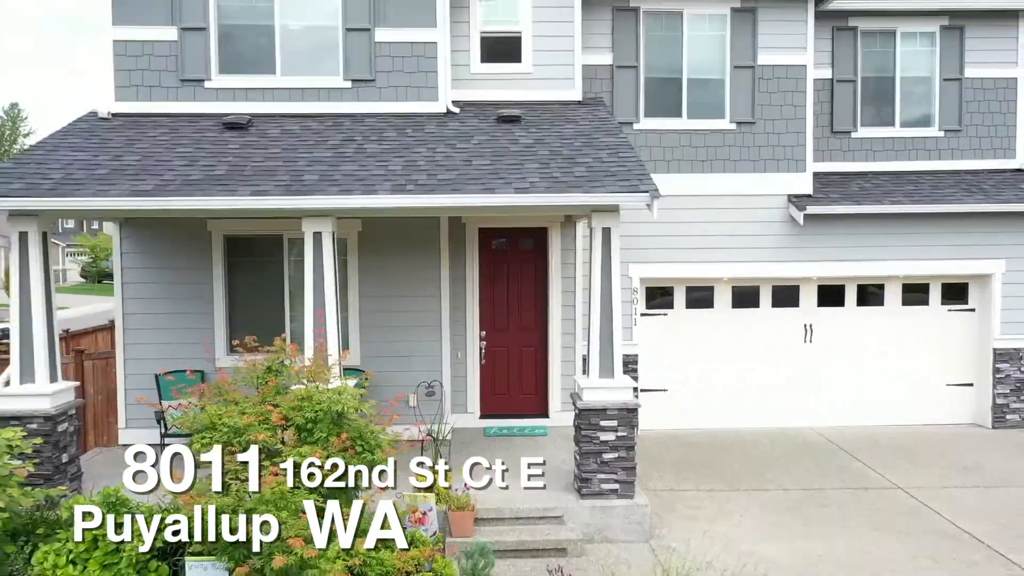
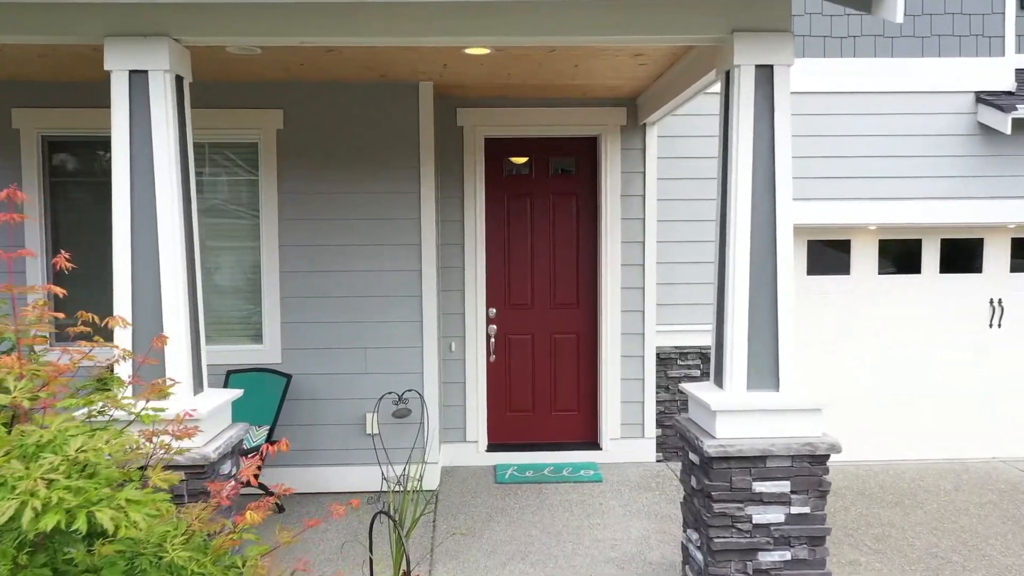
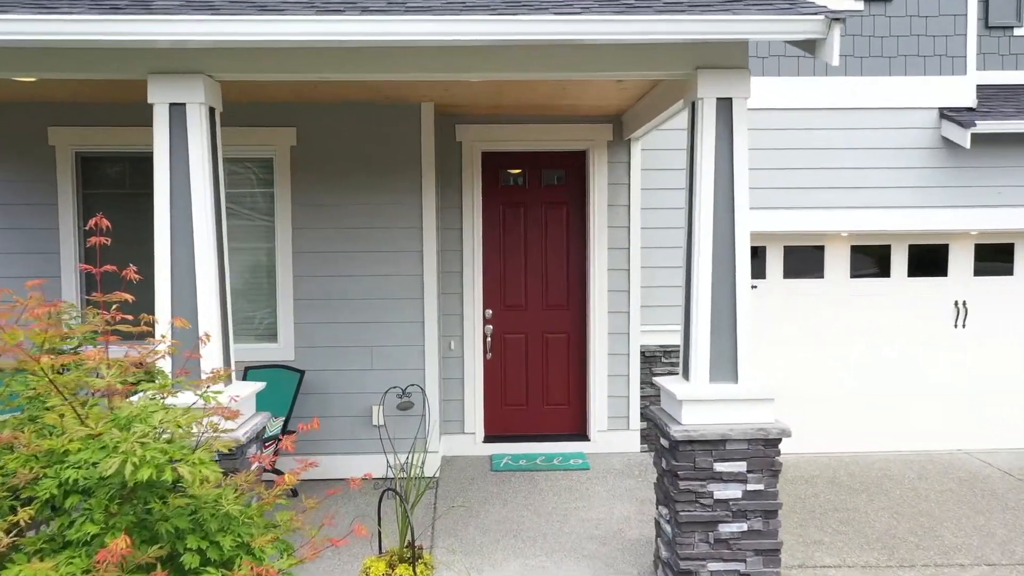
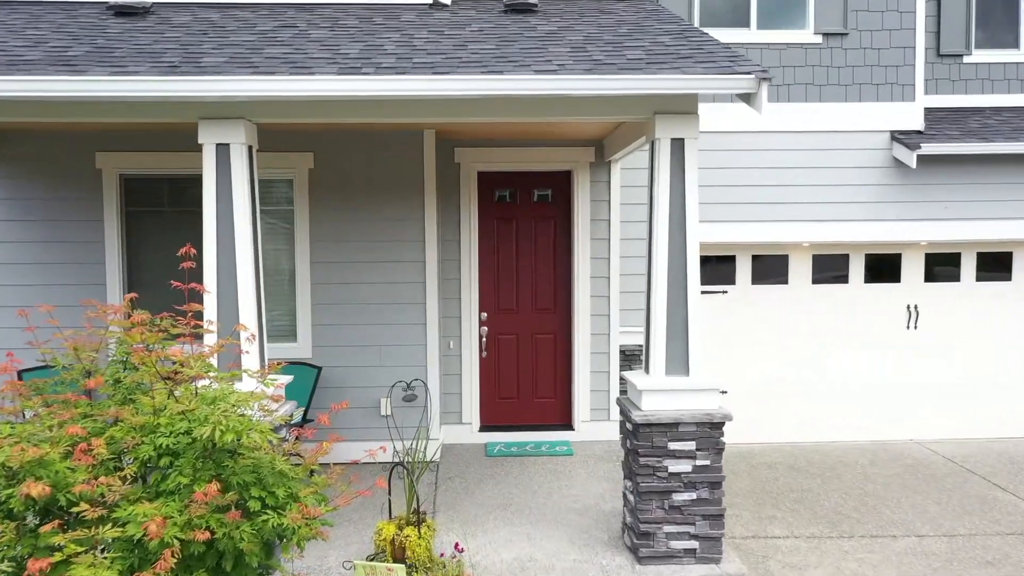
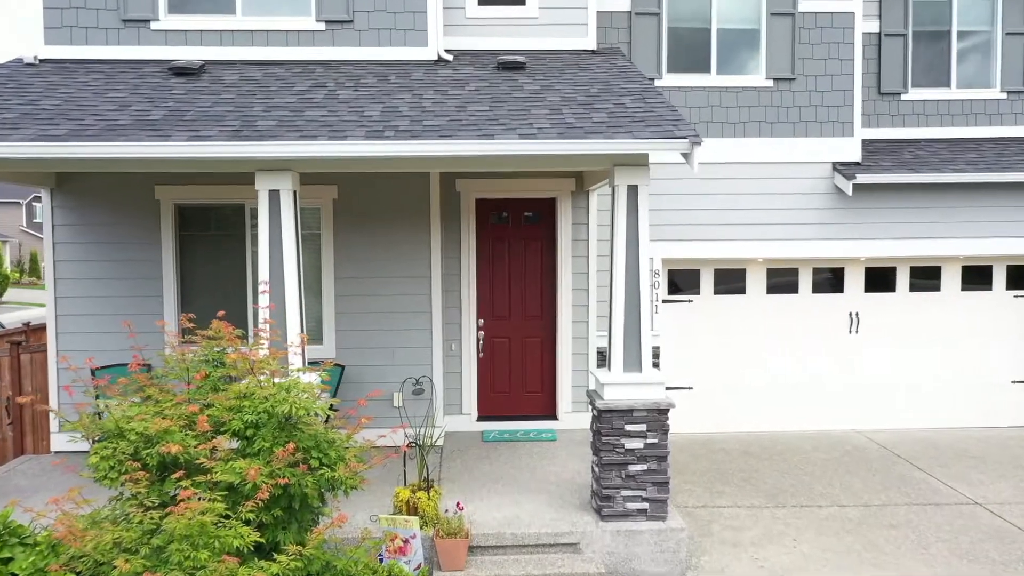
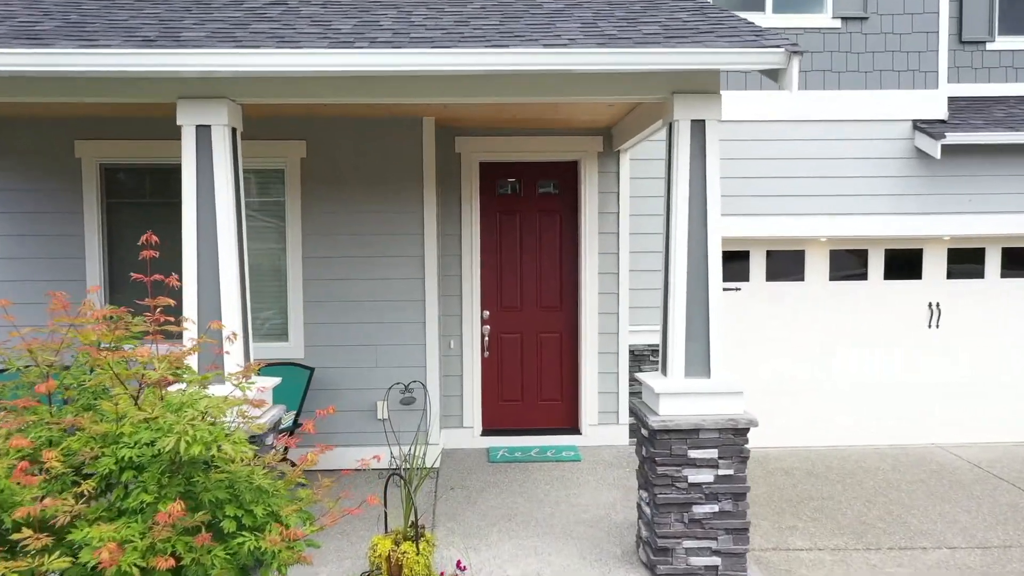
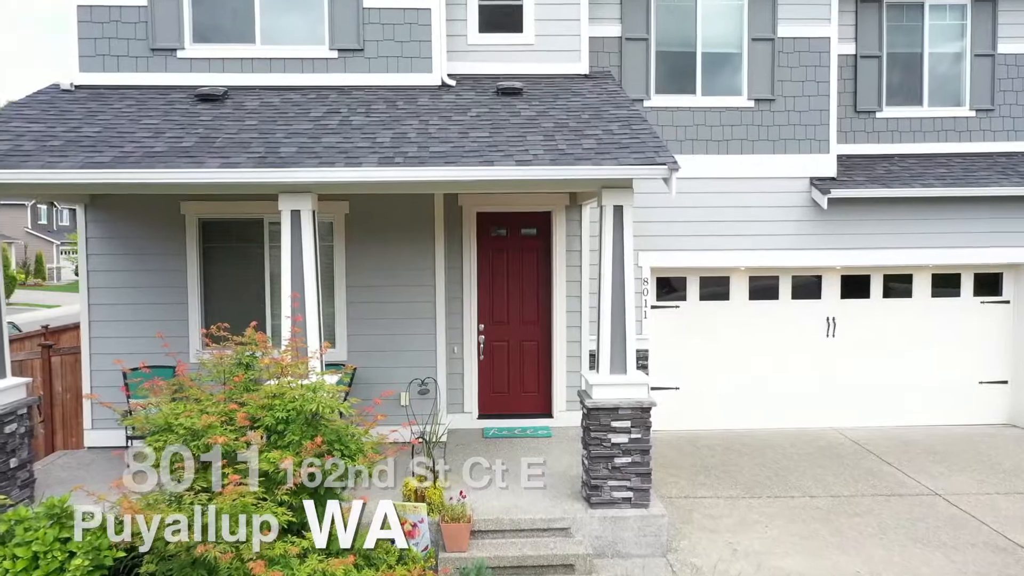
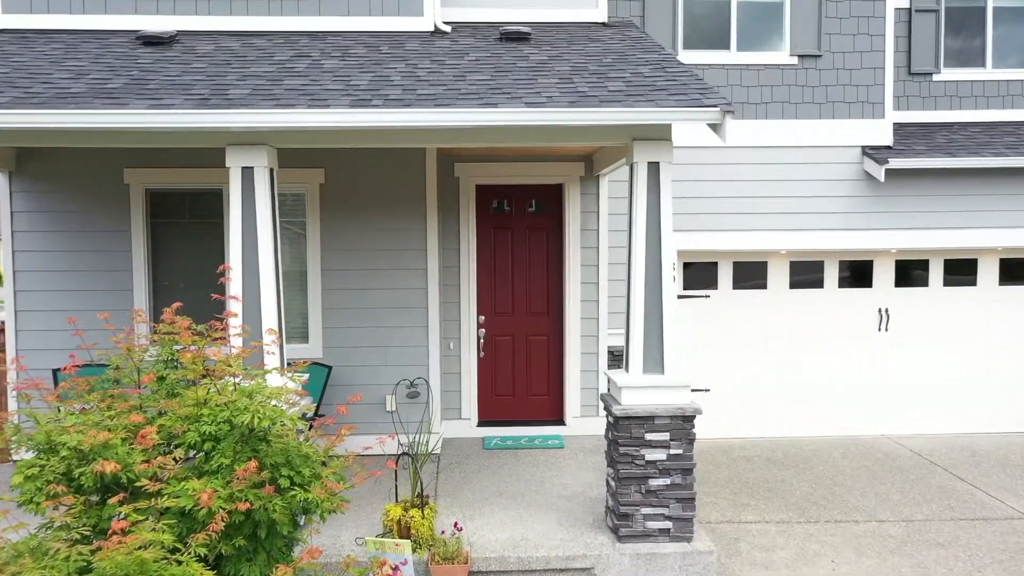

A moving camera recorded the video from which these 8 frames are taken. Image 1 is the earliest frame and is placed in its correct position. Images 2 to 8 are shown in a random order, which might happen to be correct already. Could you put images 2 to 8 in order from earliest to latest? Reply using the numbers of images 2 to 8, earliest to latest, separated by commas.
7, 5, 8, 4, 6, 3, 2
